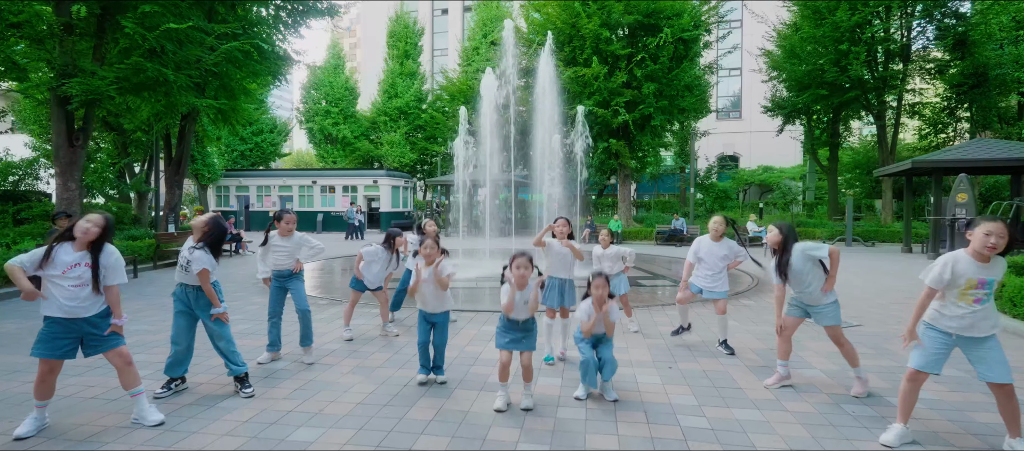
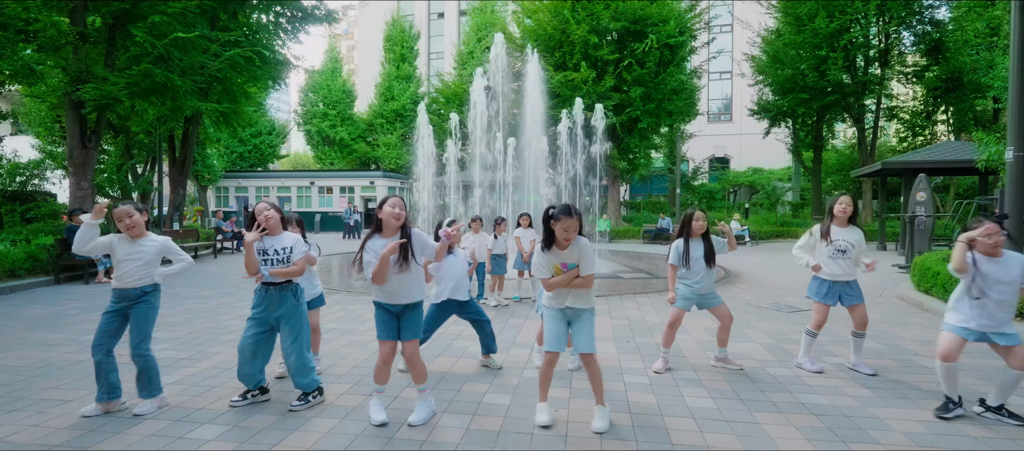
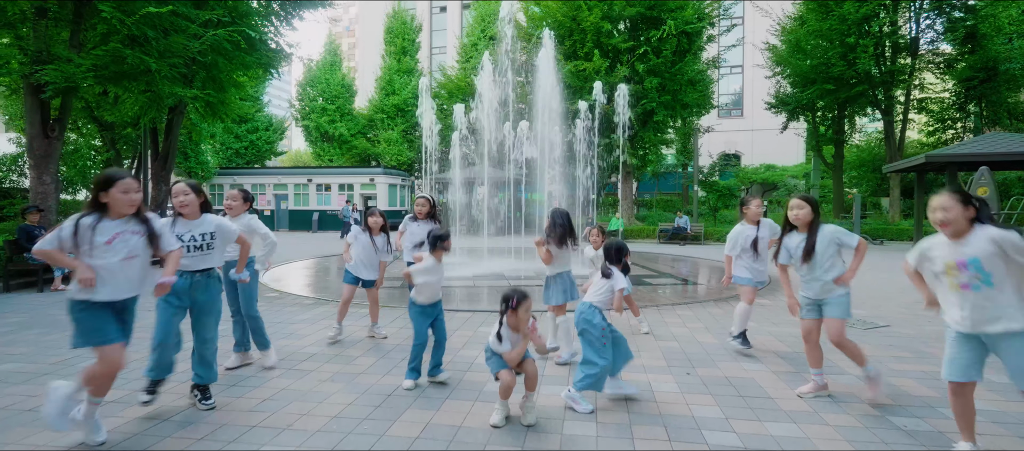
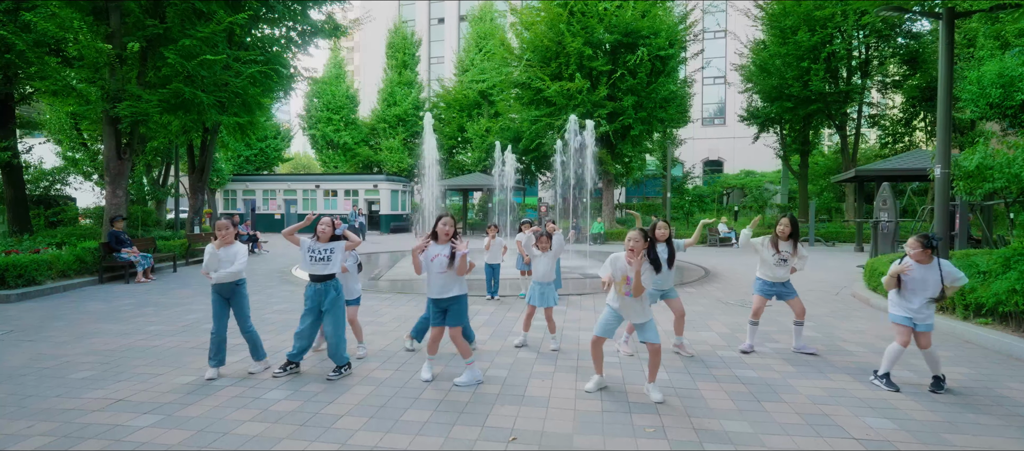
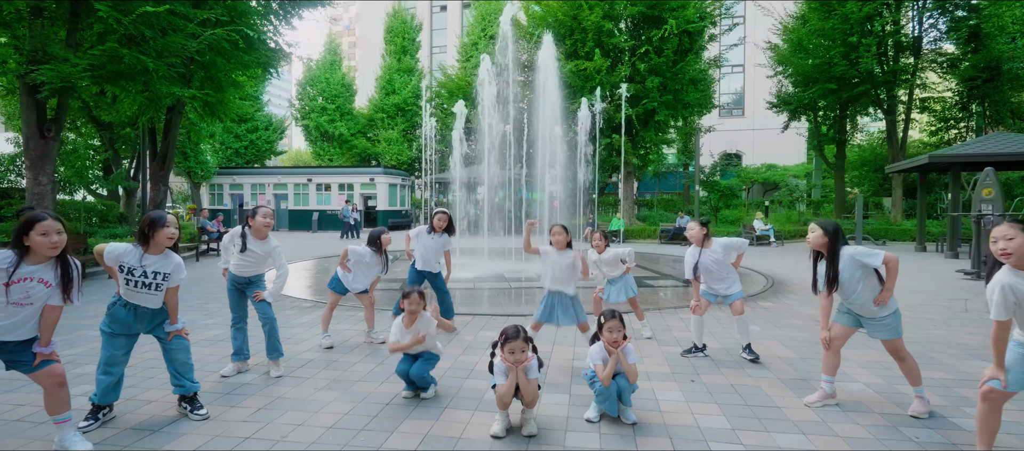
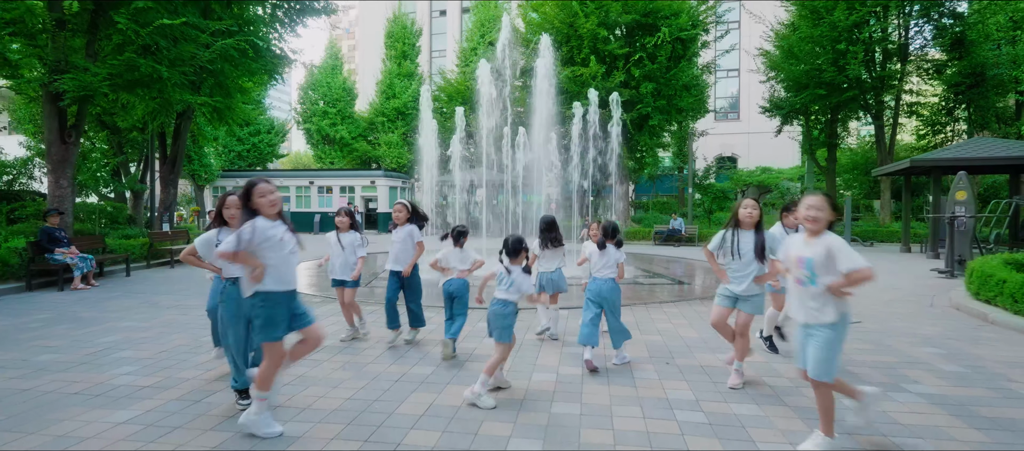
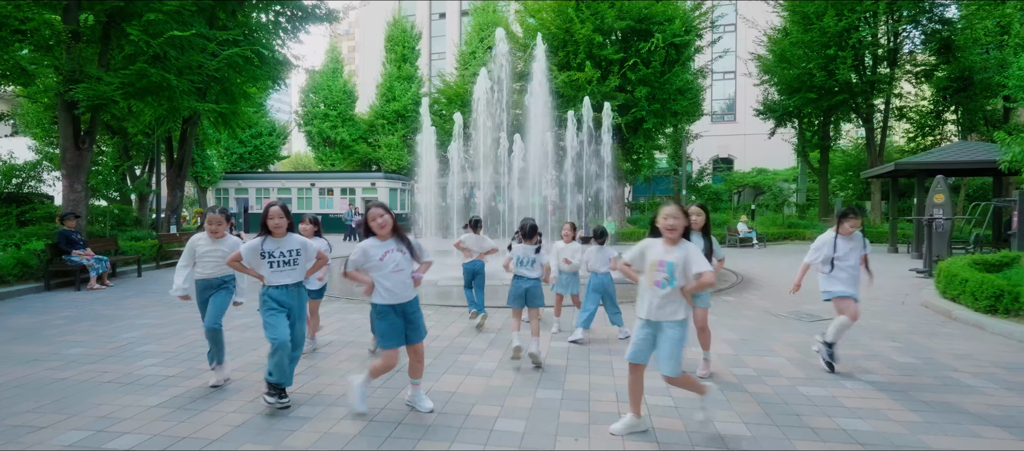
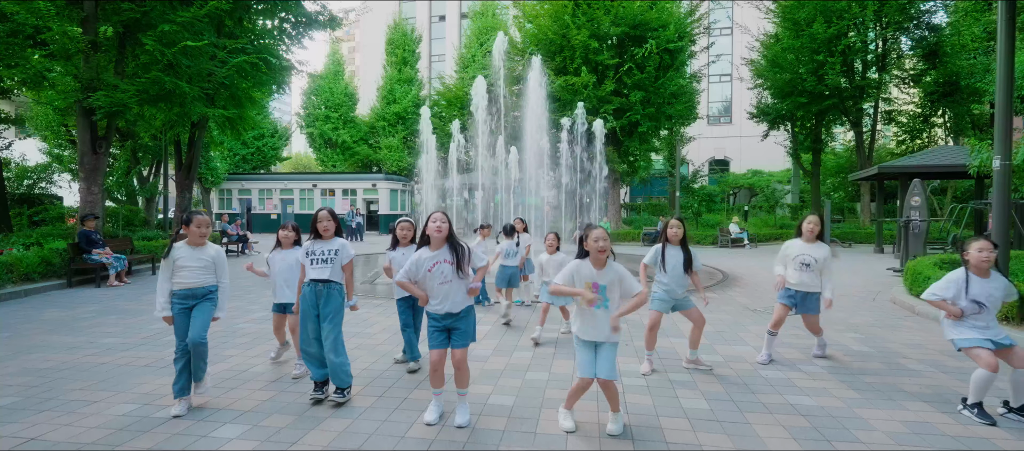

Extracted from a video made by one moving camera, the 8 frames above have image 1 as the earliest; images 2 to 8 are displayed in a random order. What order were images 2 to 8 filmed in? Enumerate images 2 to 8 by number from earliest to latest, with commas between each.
5, 3, 6, 7, 8, 2, 4
